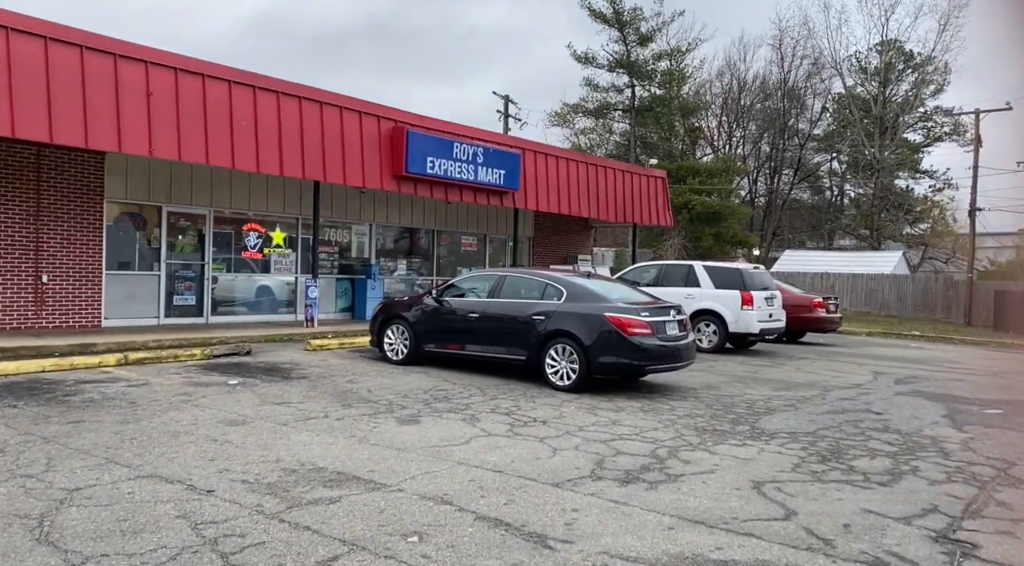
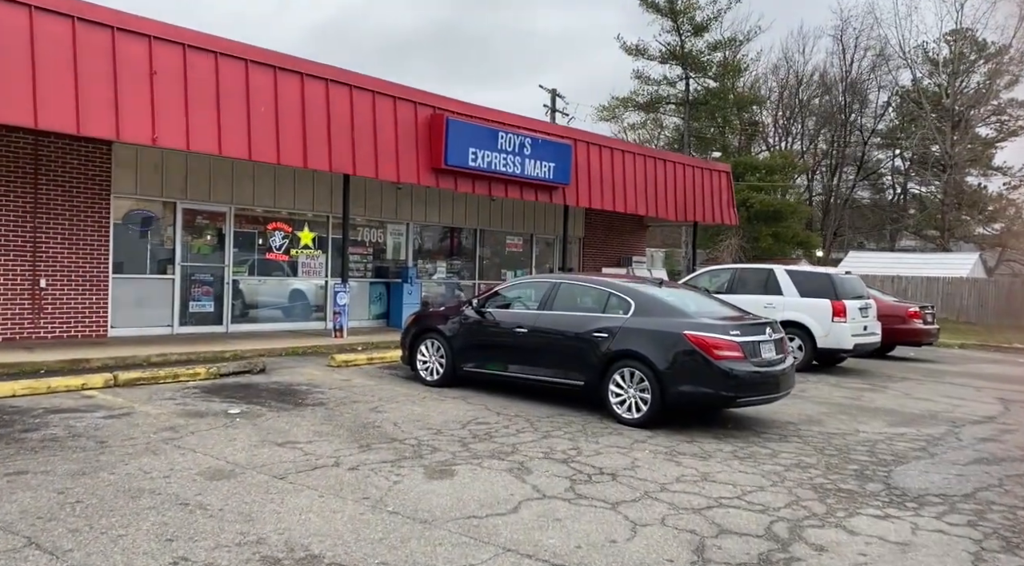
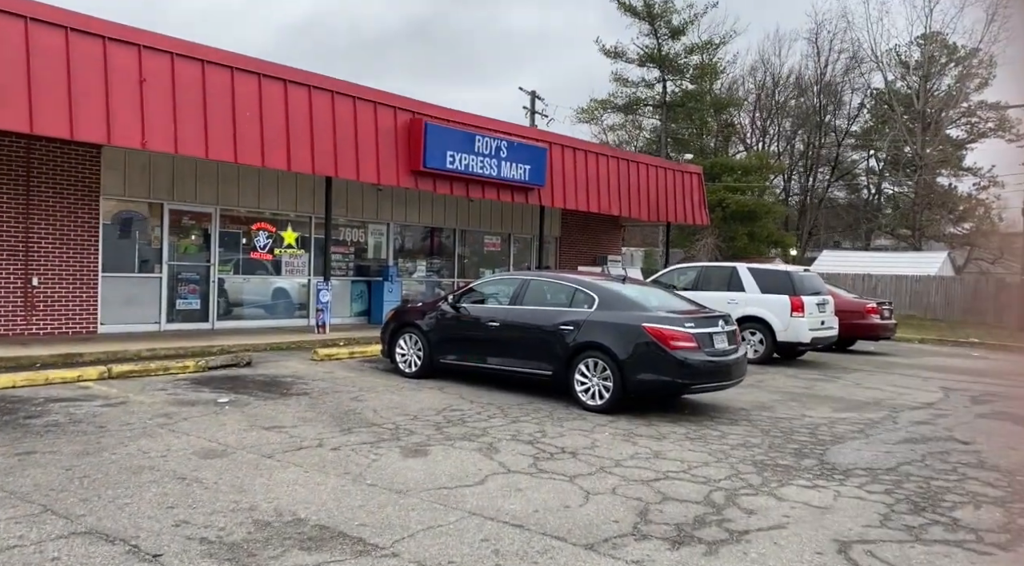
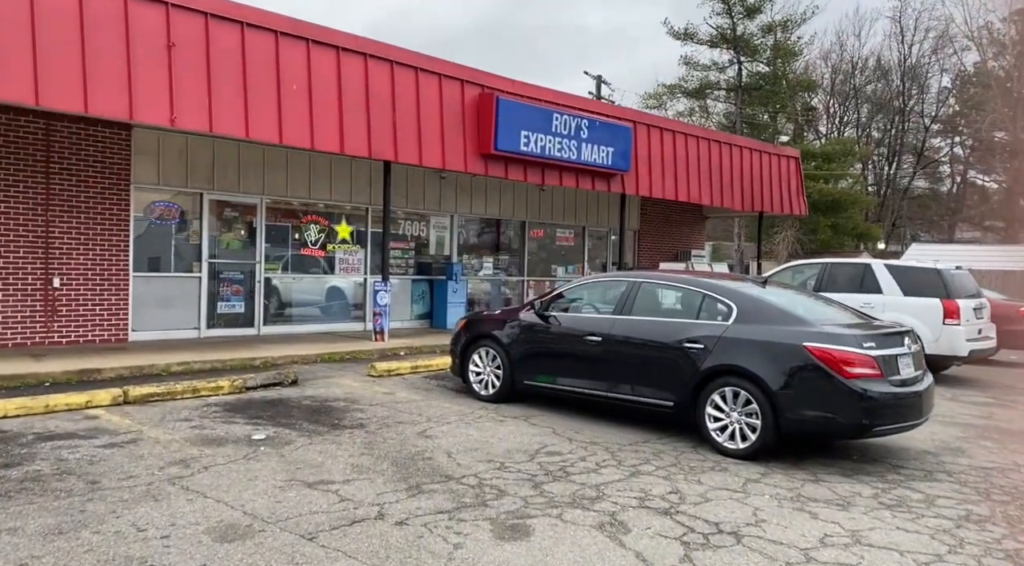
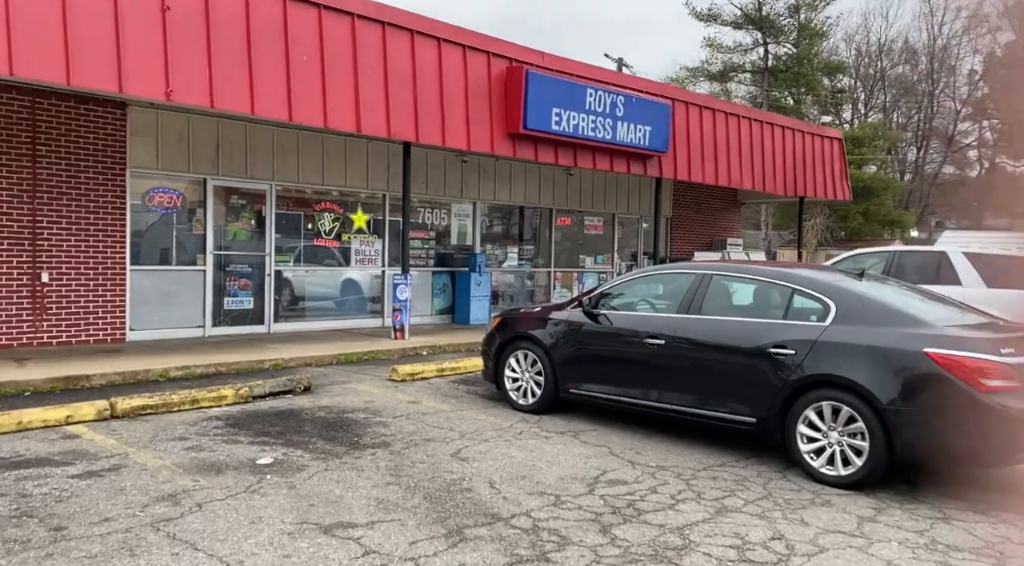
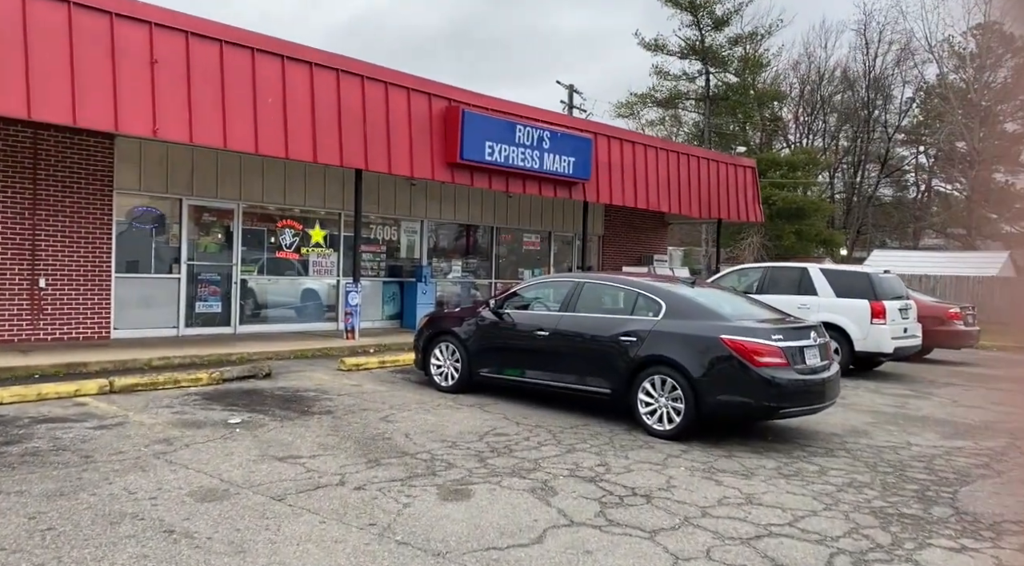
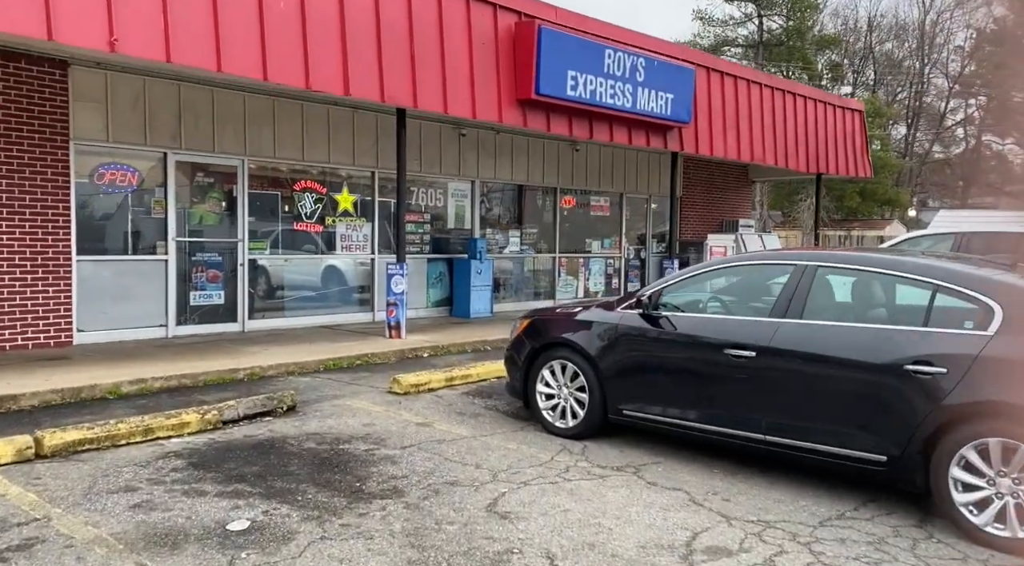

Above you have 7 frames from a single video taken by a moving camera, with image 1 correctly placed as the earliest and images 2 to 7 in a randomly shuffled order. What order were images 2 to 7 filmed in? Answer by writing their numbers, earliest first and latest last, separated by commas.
3, 2, 6, 4, 5, 7
